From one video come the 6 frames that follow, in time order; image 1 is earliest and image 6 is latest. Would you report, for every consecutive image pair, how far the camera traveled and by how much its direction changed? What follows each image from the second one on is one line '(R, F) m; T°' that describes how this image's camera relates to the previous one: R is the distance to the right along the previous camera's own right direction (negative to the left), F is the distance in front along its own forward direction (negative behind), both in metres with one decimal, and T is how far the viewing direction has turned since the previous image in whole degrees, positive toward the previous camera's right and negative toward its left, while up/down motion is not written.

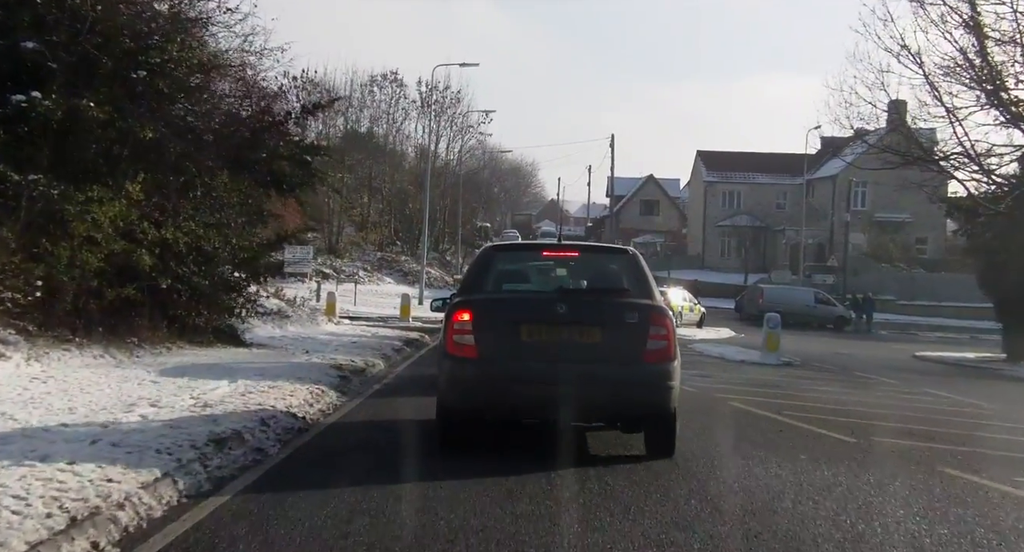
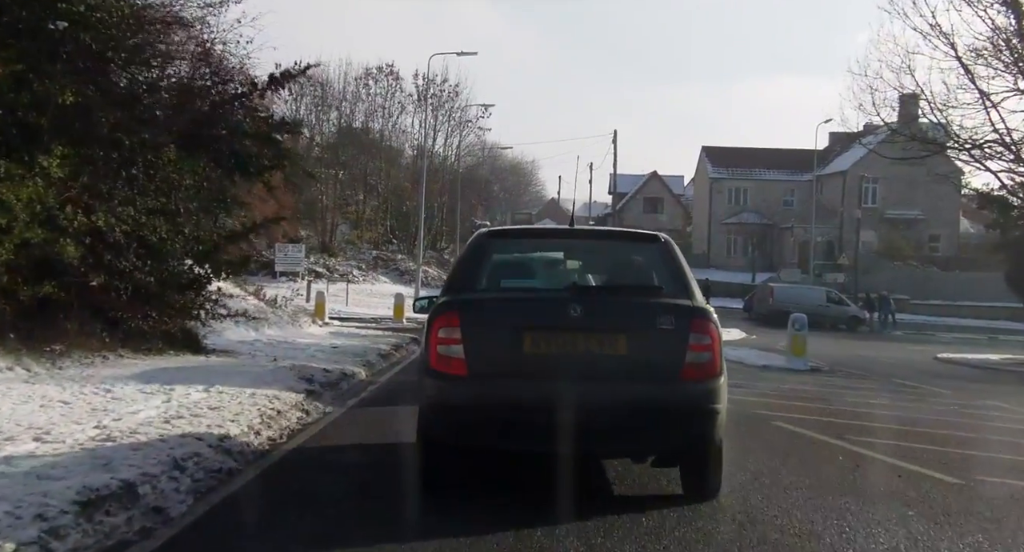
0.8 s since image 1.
(0.0, +2.3) m; 0°
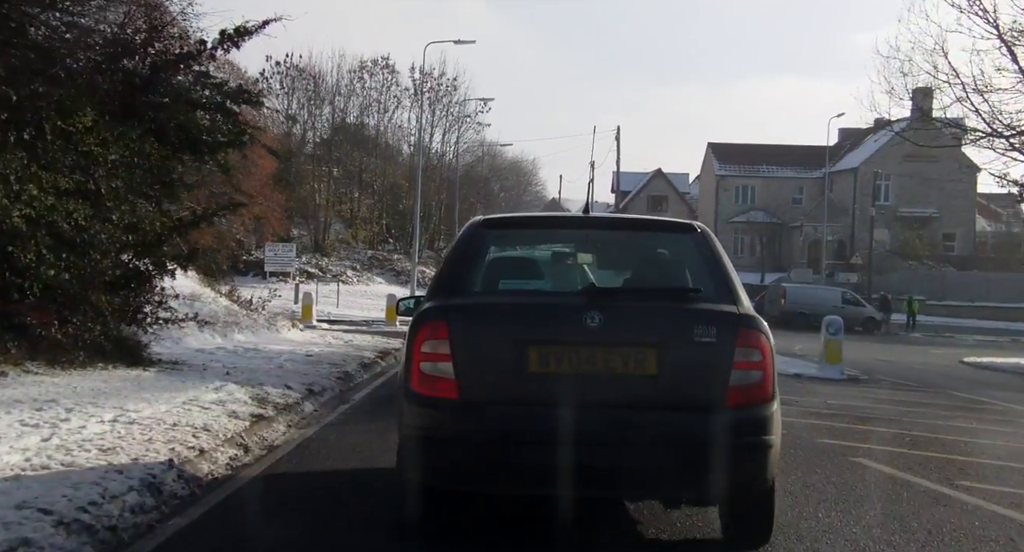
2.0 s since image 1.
(0.0, +2.5) m; 0°
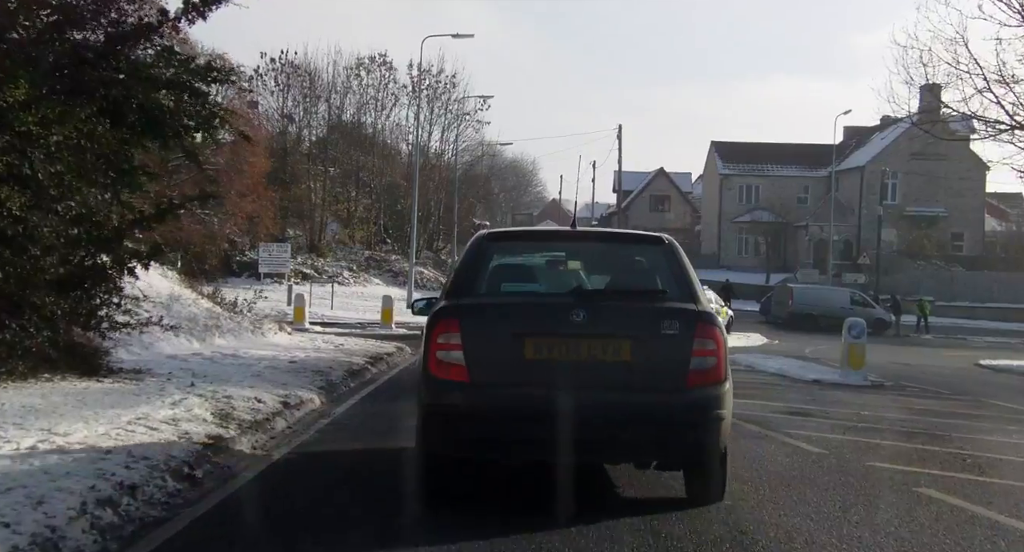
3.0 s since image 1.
(0.0, +1.3) m; 0°
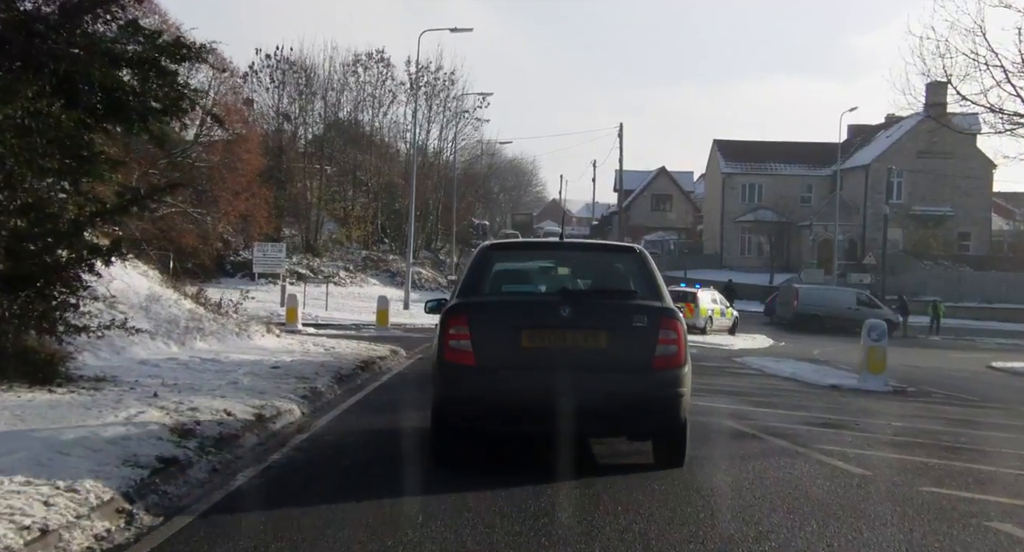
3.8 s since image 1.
(0.0, +1.1) m; 0°
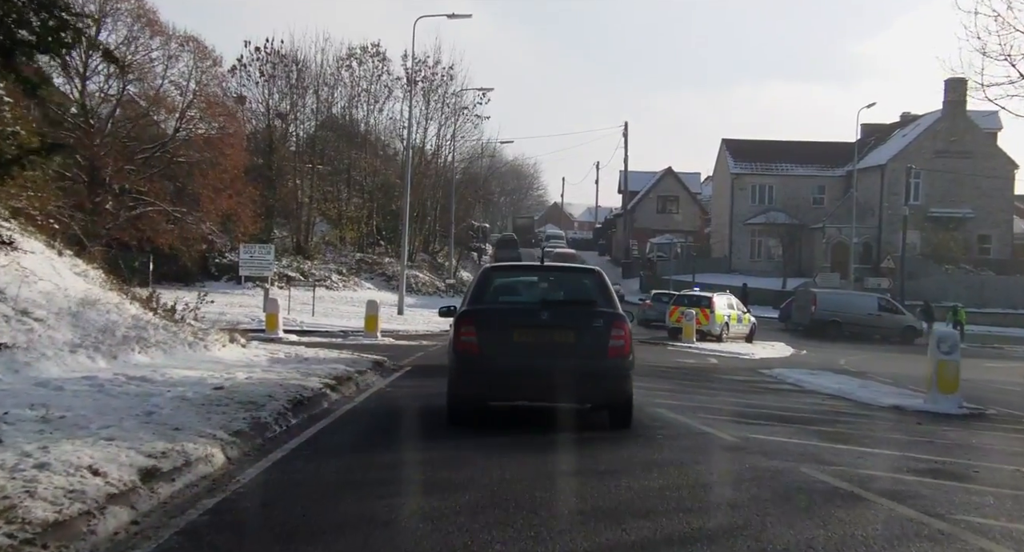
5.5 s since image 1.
(0.0, +2.9) m; 0°
